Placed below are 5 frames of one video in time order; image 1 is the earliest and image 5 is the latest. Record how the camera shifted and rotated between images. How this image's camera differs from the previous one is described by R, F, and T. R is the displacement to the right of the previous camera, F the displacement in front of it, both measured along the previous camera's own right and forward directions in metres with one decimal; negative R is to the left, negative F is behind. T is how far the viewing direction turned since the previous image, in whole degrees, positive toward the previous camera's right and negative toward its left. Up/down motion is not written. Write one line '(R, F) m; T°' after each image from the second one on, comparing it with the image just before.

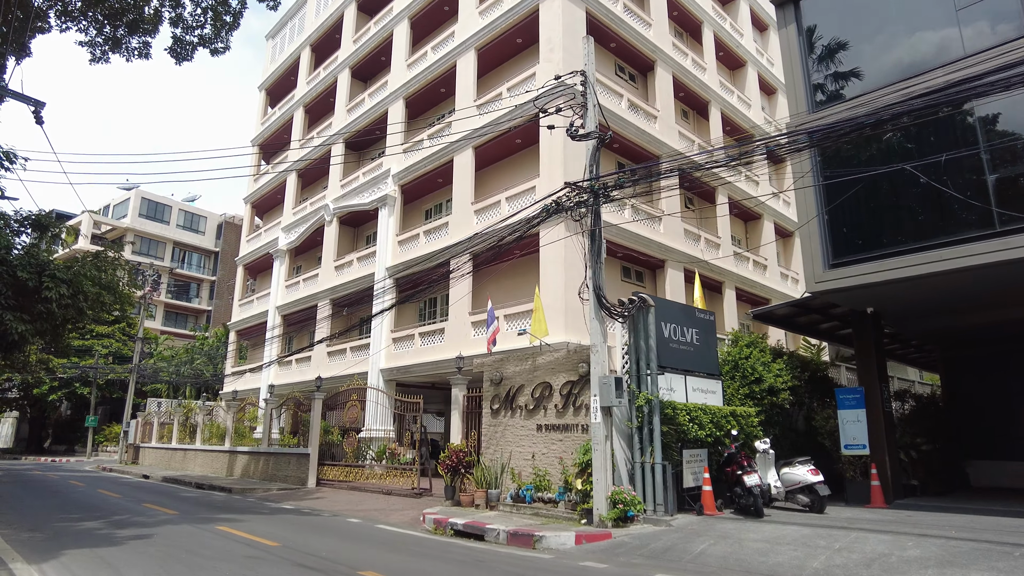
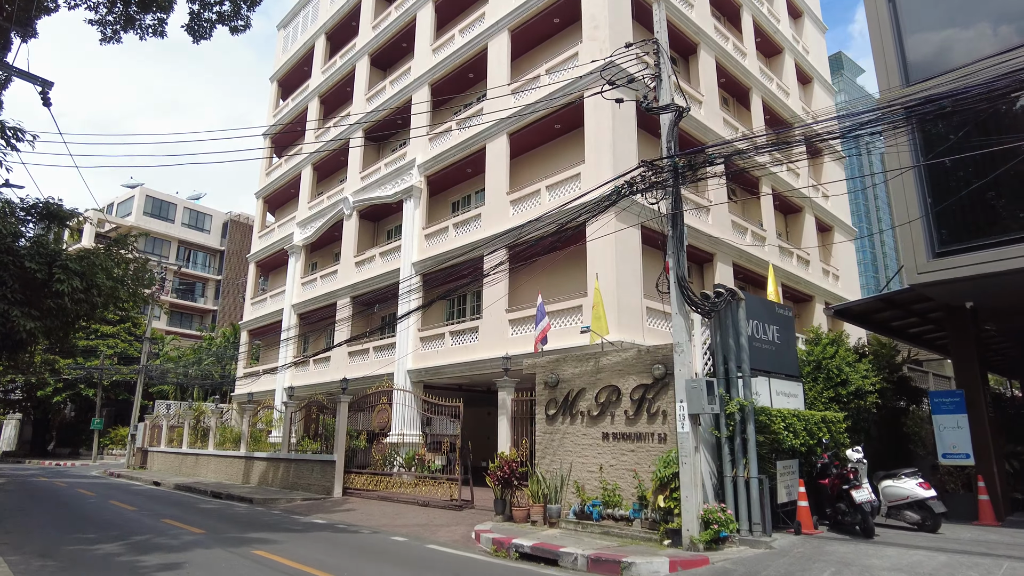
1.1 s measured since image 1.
(-0.9, +1.1) m; 0°
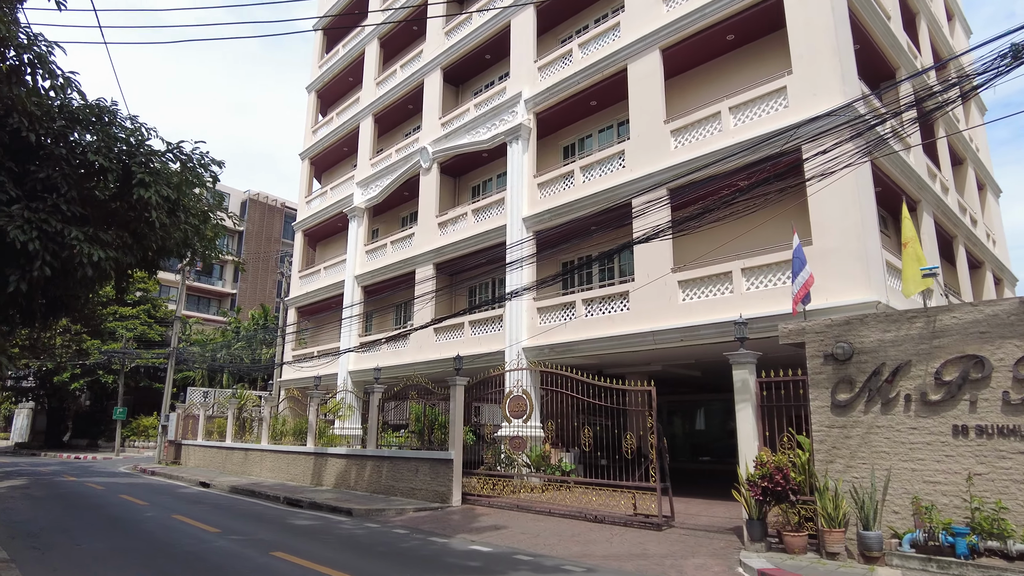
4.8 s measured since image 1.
(-3.1, +3.4) m; 0°
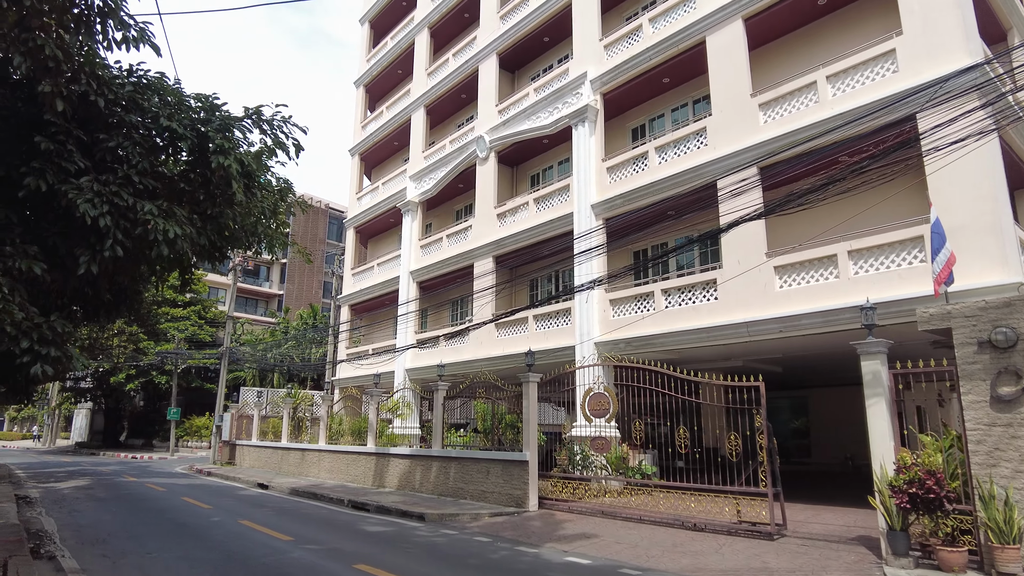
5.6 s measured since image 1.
(-0.7, +0.8) m; -3°
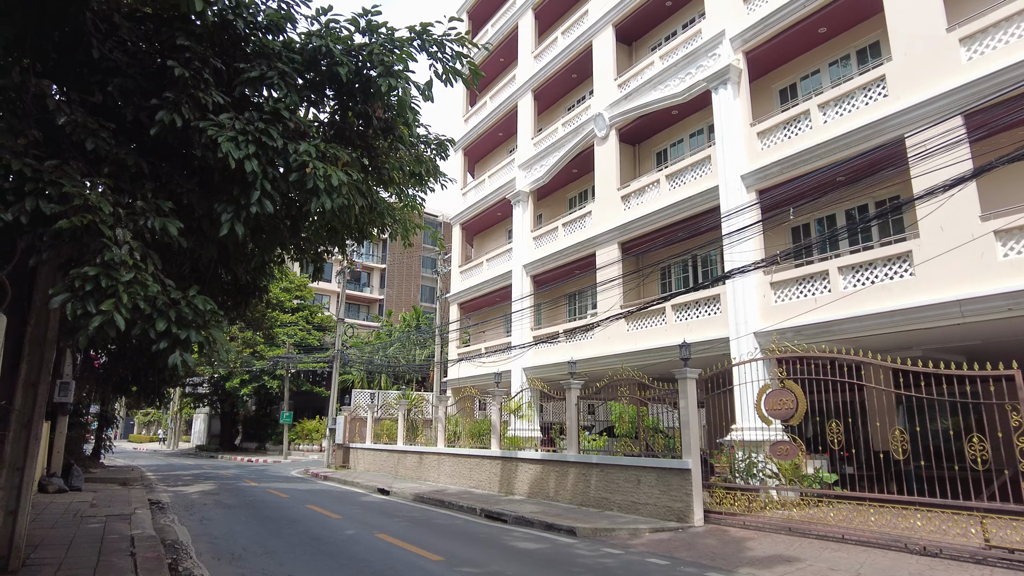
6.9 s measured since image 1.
(-1.0, +1.3) m; -7°
